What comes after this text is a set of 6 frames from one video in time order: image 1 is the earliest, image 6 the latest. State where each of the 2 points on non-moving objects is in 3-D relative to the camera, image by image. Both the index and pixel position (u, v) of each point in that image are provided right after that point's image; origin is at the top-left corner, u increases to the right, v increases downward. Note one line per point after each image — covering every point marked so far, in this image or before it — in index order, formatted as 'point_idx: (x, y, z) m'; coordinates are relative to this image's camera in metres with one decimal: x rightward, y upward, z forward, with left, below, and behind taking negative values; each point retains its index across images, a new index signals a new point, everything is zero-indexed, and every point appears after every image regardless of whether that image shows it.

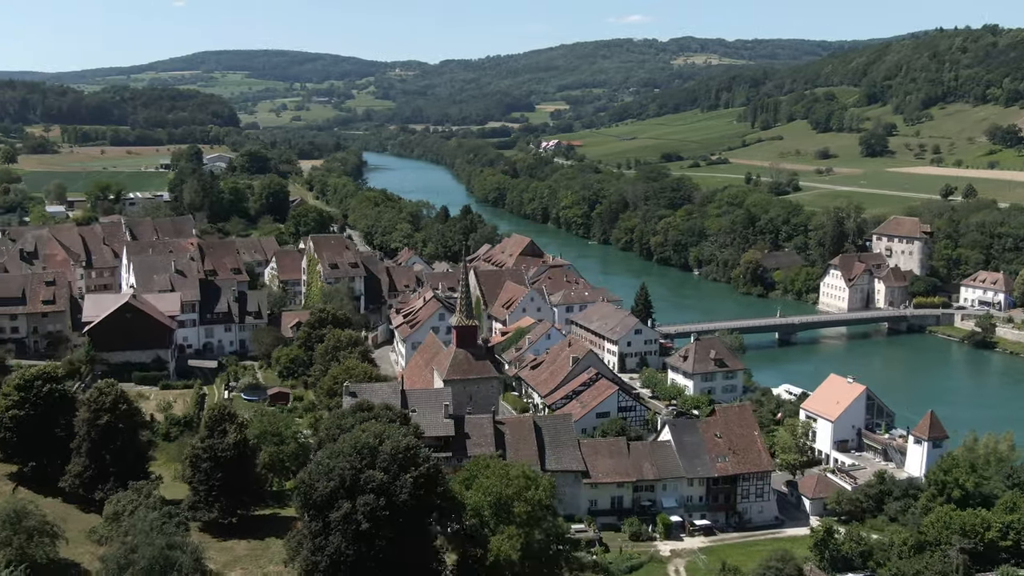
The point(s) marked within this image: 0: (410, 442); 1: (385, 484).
0: (-2.0, -2.9, +19.1) m
1: (-2.3, -3.5, +18.2) m
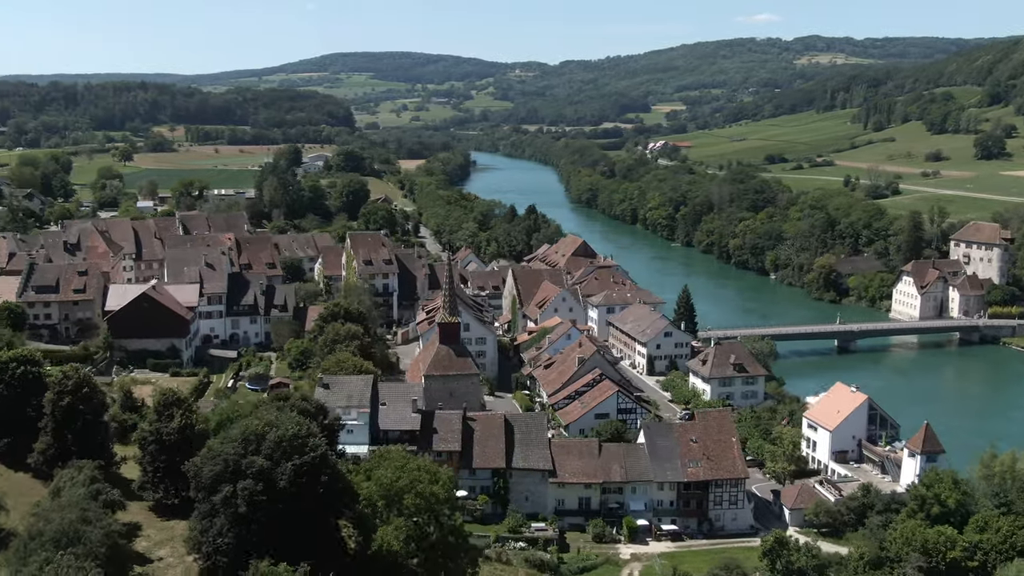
0: (-4.2, -2.8, +19.7) m
1: (-4.6, -3.4, +18.8) m
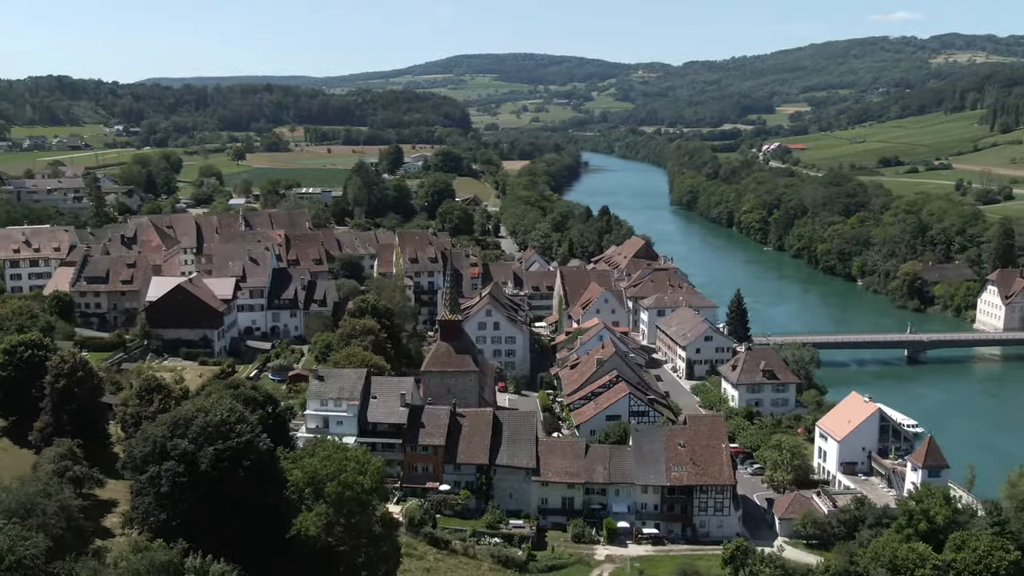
0: (-5.8, -2.6, +20.7) m
1: (-6.3, -3.2, +19.8) m
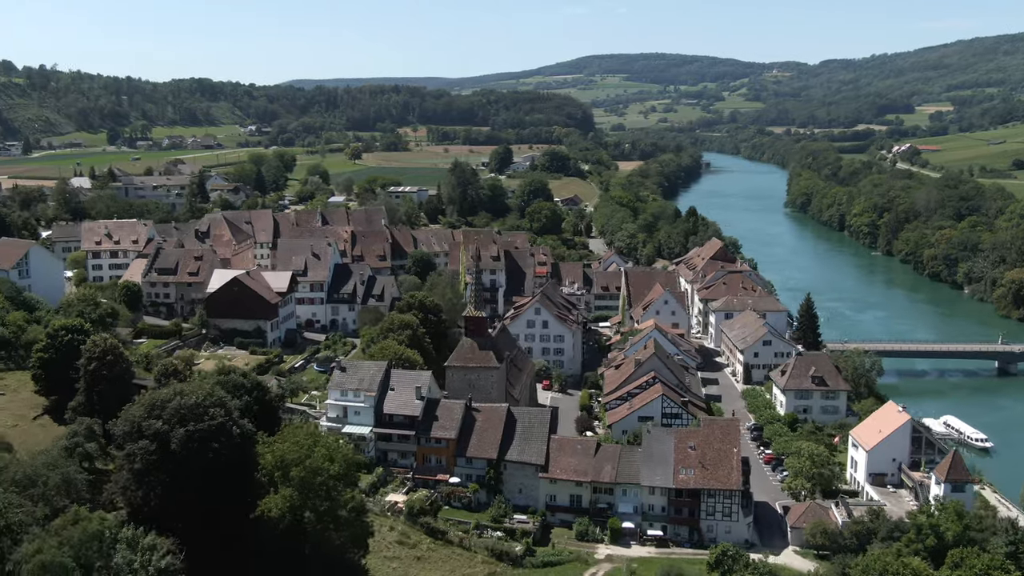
0: (-6.6, -2.4, +21.8) m
1: (-7.3, -3.0, +21.1) m
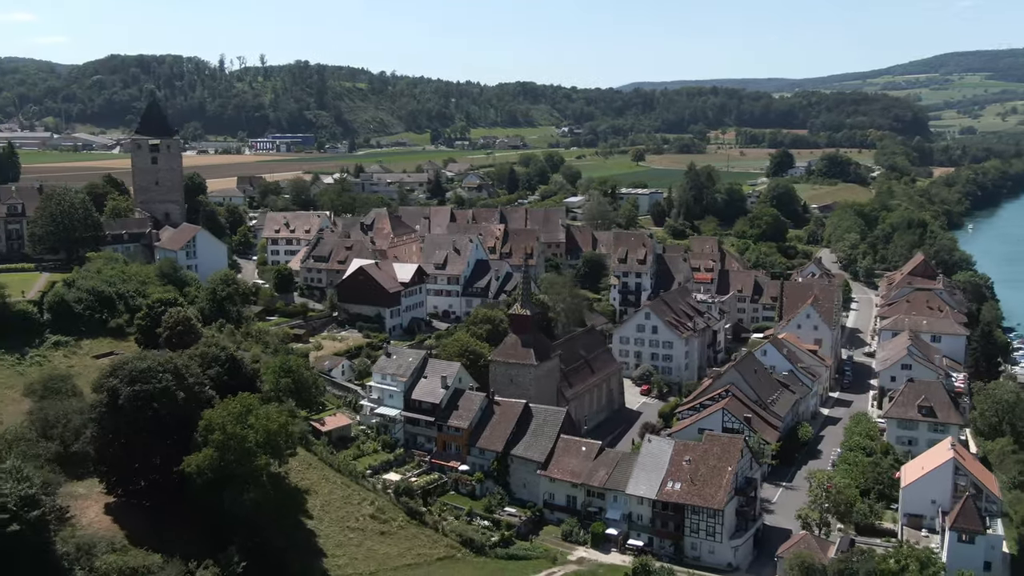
0: (-8.8, -1.9, +25.3) m
1: (-9.7, -2.5, +24.8) m
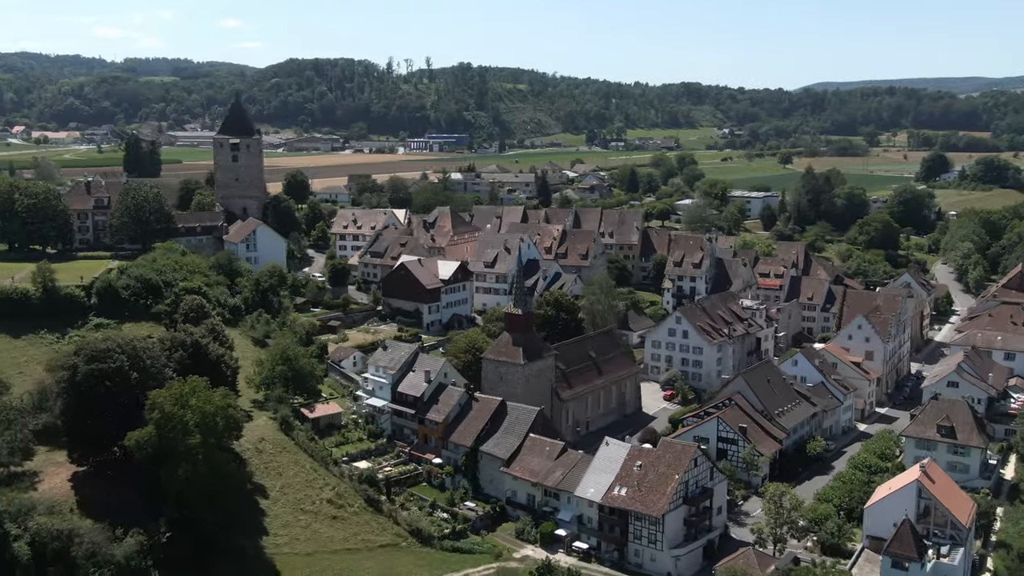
0: (-10.7, -1.6, +27.4) m
1: (-11.6, -2.1, +27.0) m
